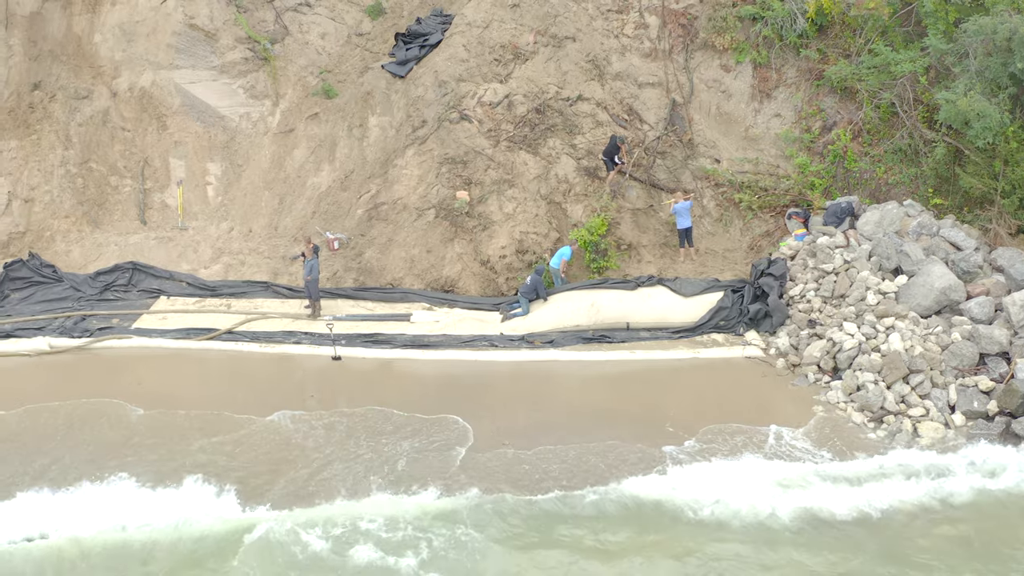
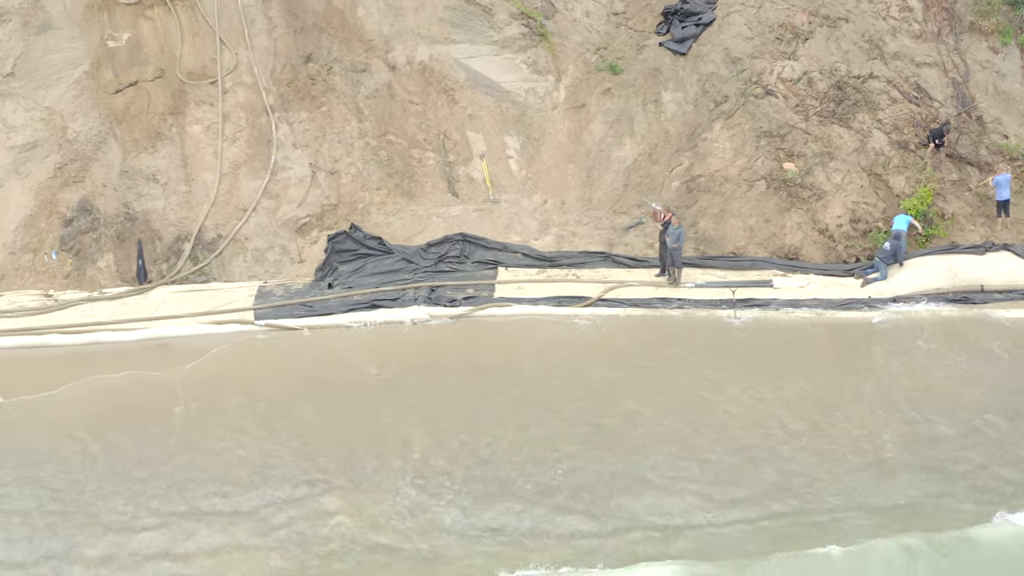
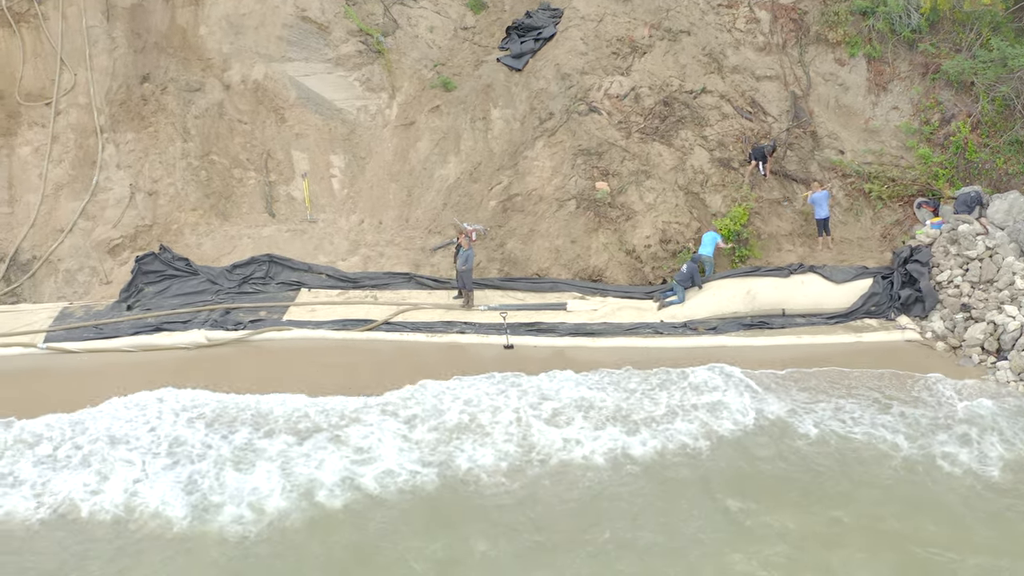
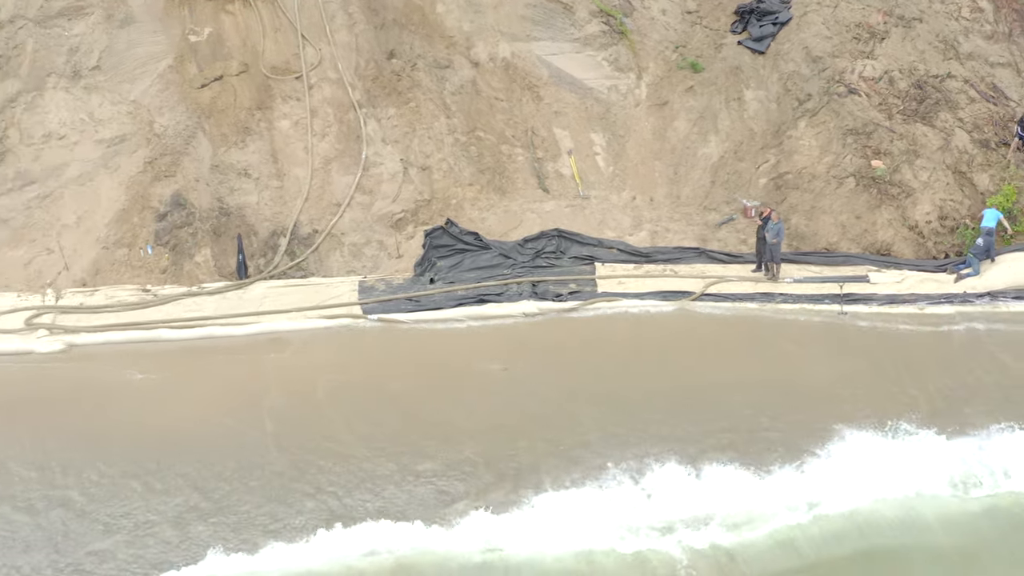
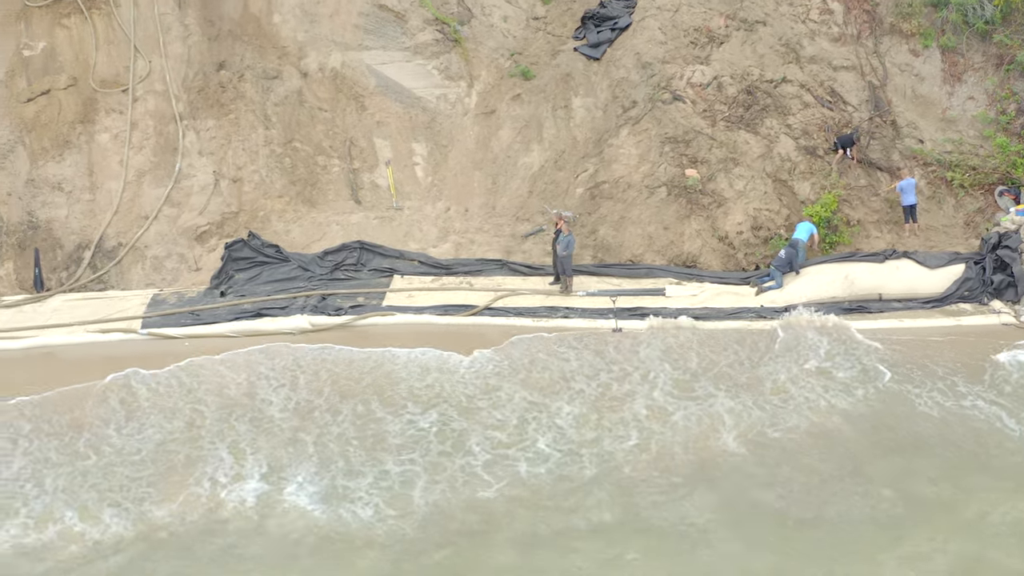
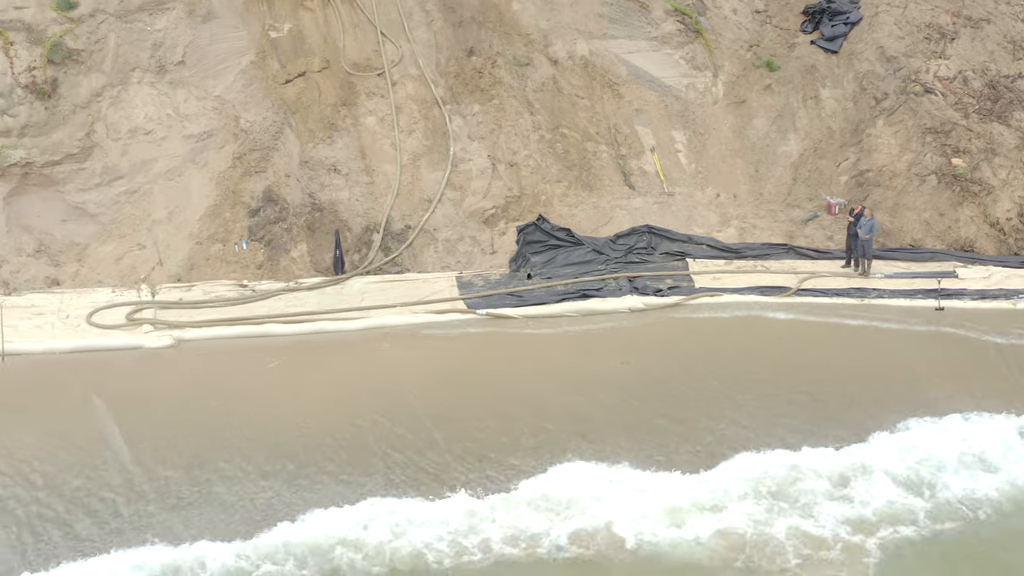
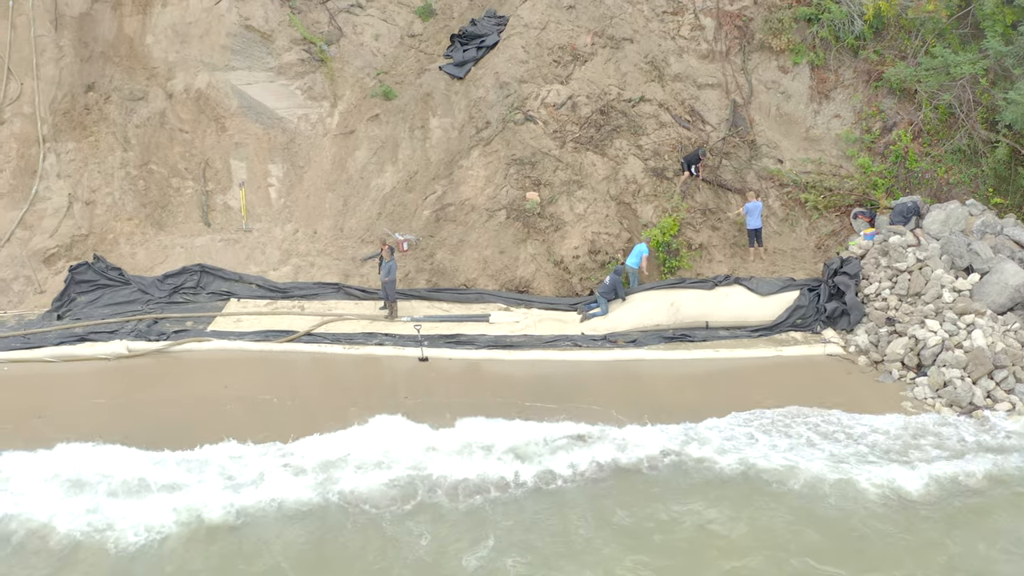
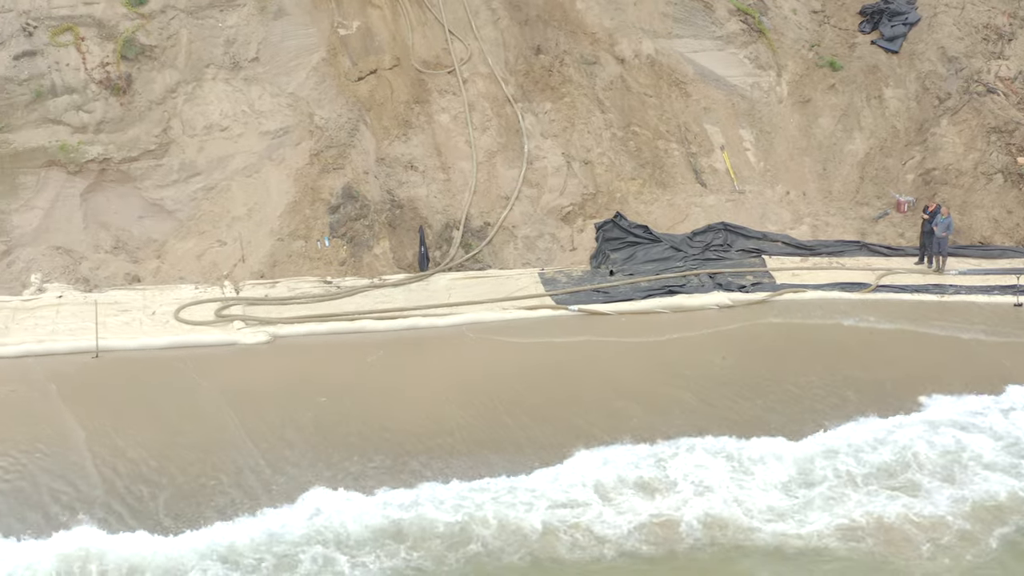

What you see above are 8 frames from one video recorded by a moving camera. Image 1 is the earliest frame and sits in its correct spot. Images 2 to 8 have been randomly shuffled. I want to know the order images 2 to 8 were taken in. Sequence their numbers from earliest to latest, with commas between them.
7, 3, 5, 2, 4, 6, 8
